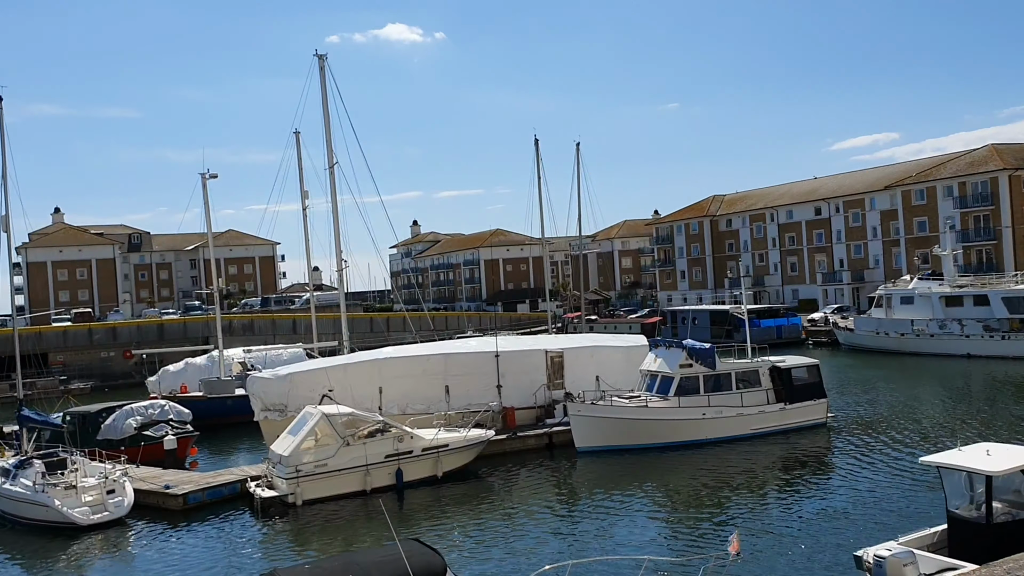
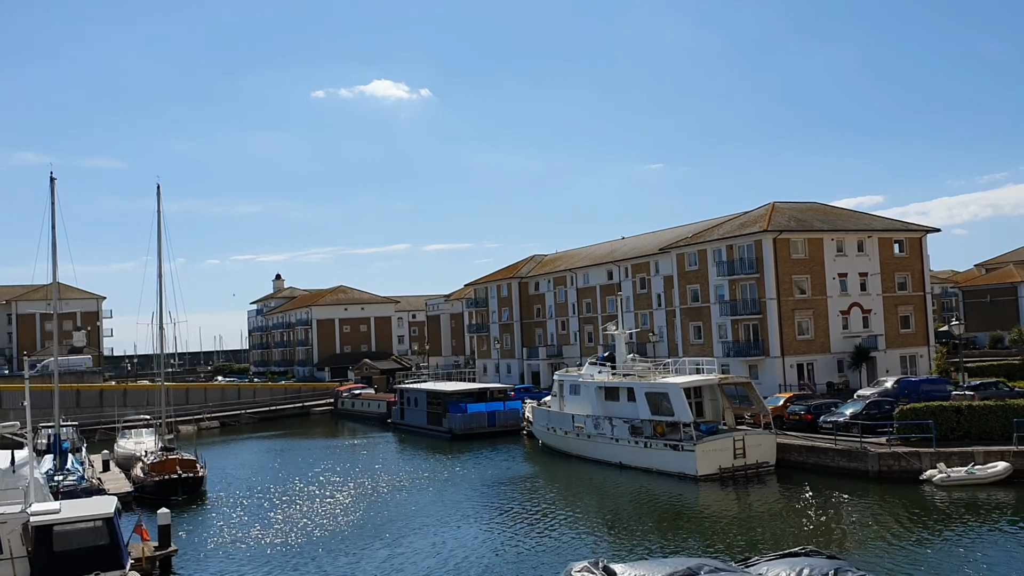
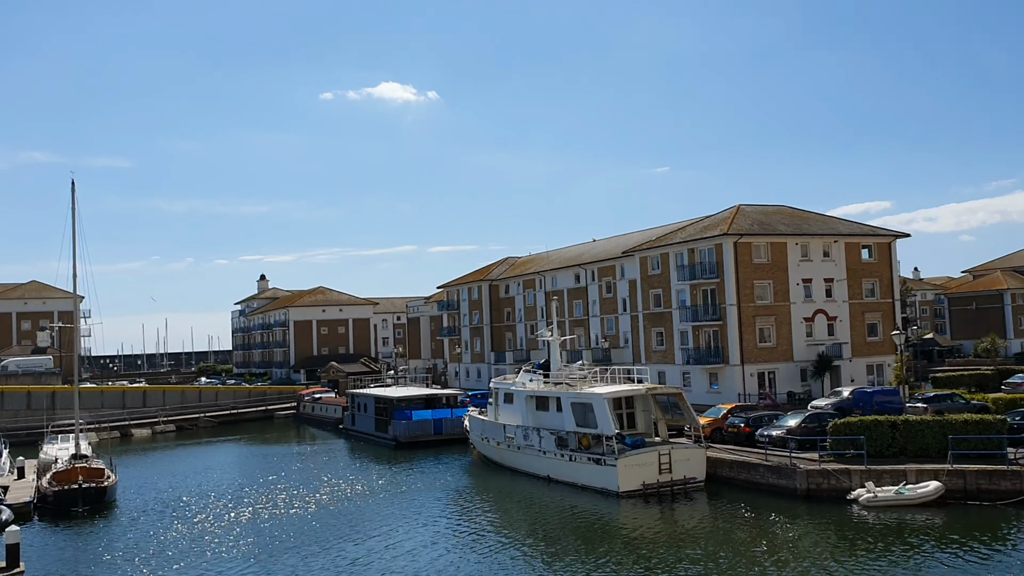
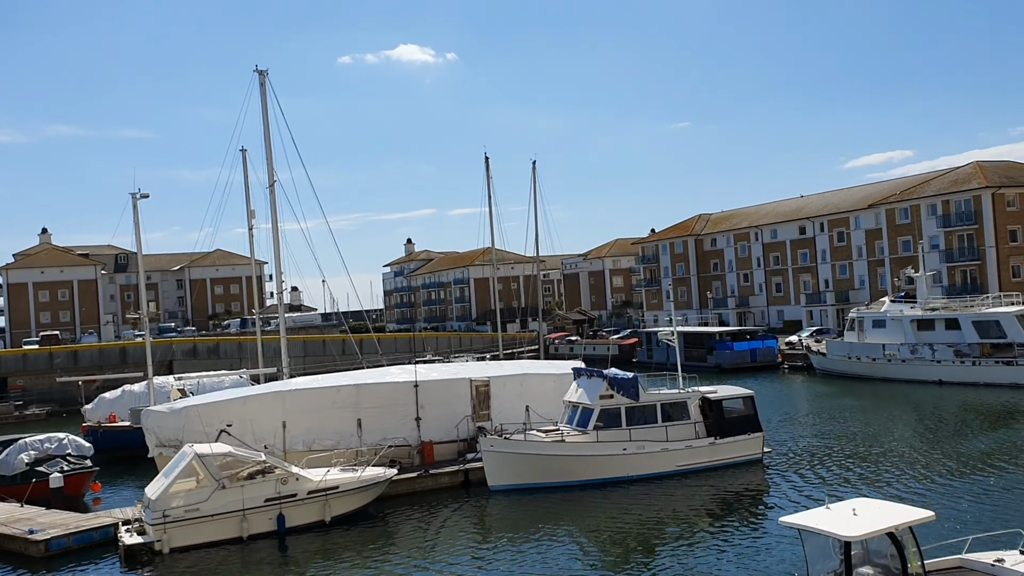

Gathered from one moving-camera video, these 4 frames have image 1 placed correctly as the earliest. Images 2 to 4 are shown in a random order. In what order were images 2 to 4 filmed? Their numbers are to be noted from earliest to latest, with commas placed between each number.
4, 2, 3
